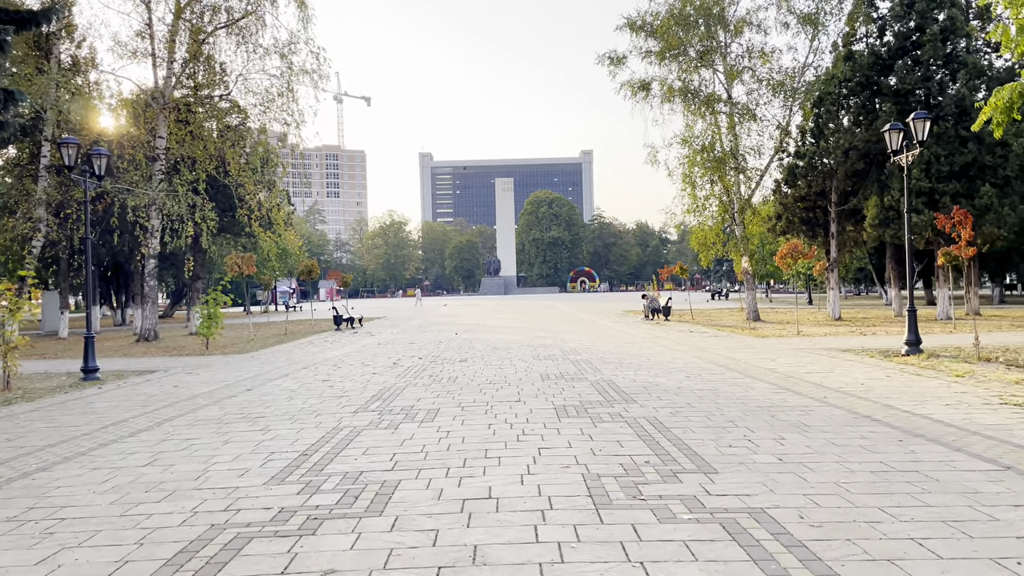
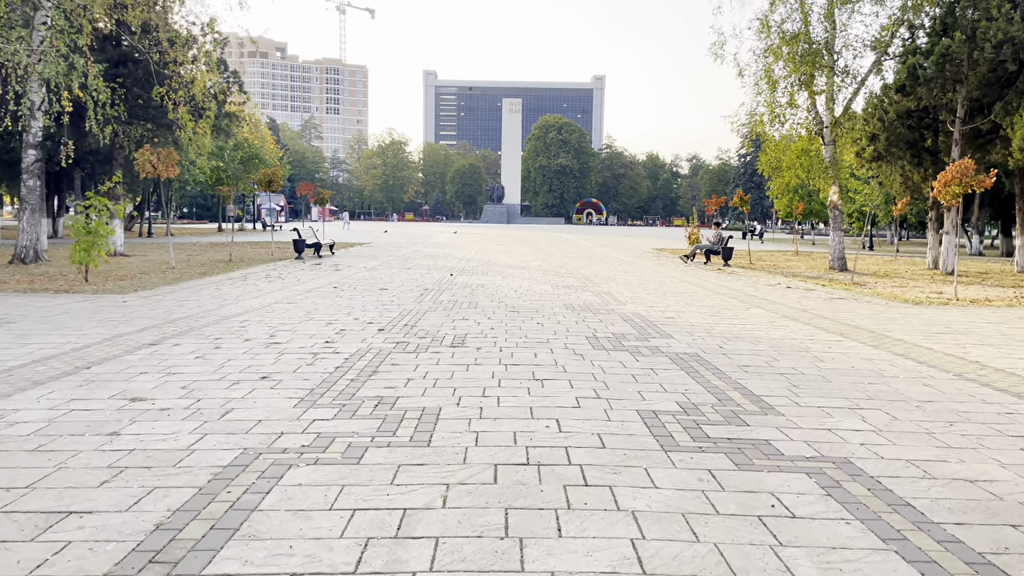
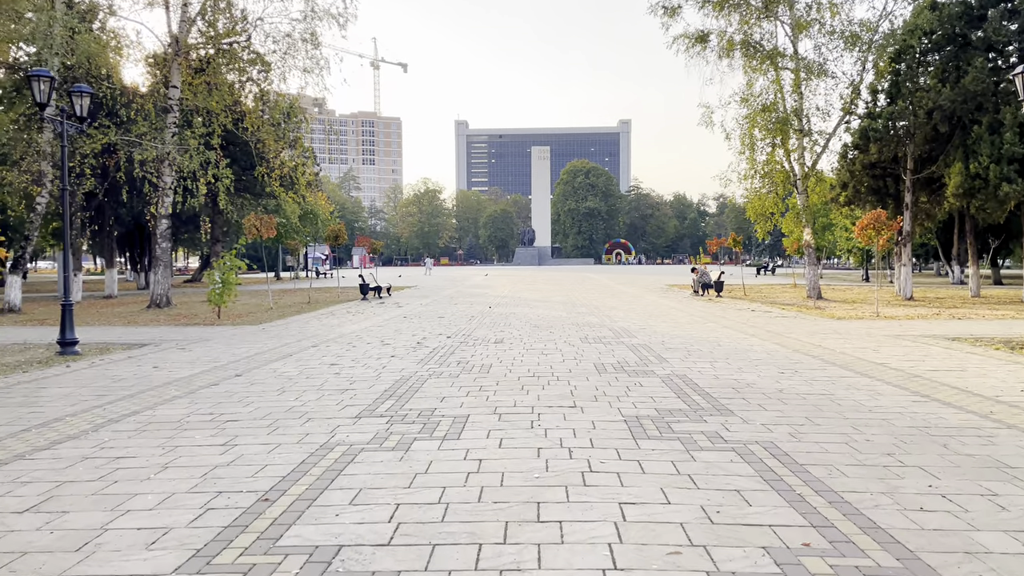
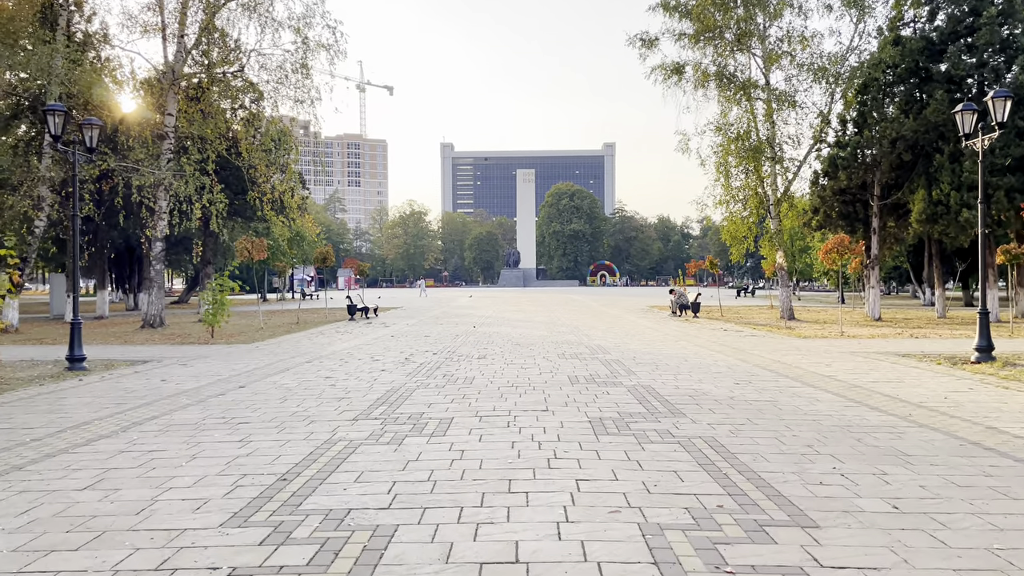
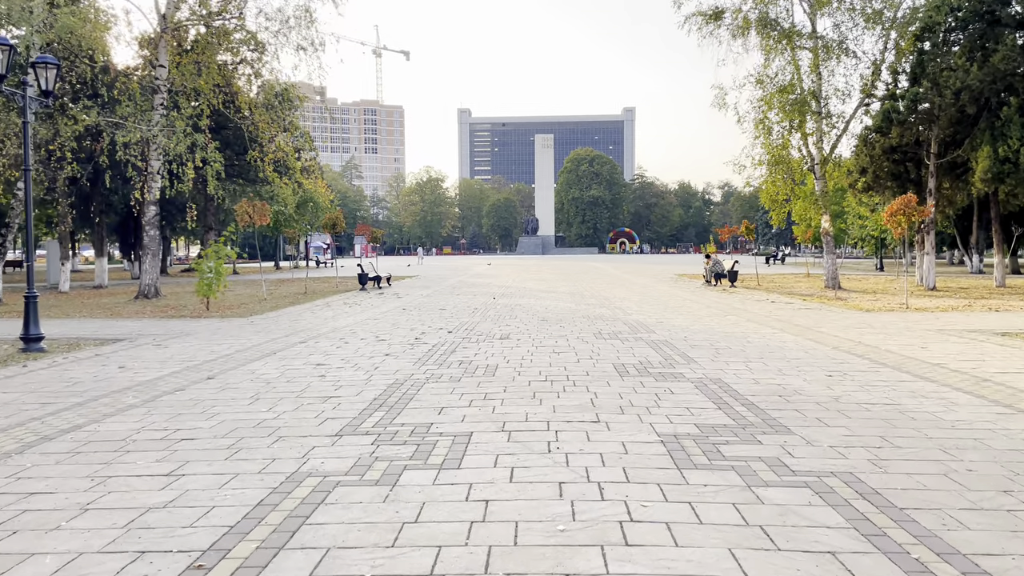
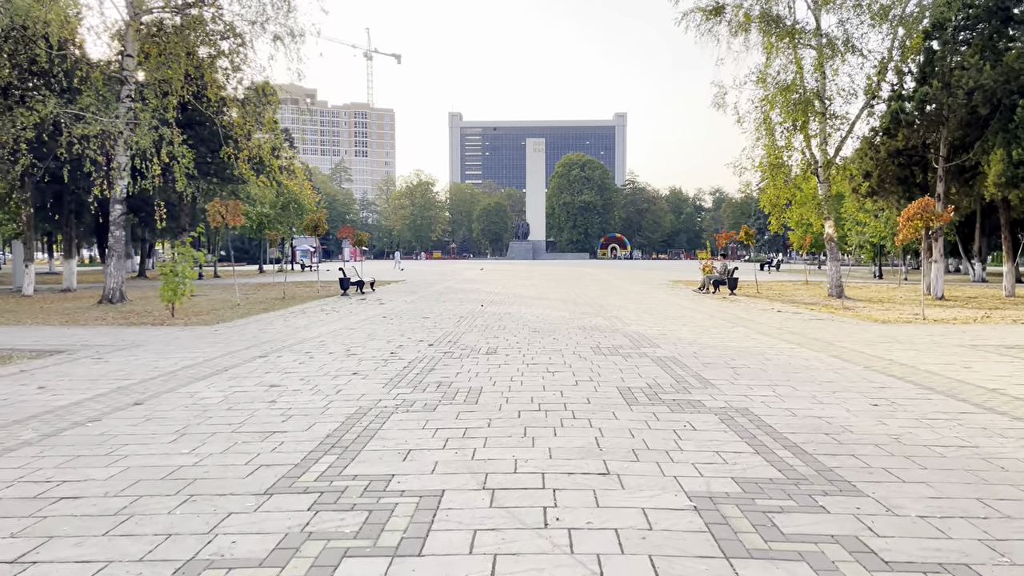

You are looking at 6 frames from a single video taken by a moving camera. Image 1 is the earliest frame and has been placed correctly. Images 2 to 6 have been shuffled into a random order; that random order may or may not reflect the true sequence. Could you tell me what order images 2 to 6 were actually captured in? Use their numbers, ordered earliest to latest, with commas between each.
4, 3, 5, 6, 2
